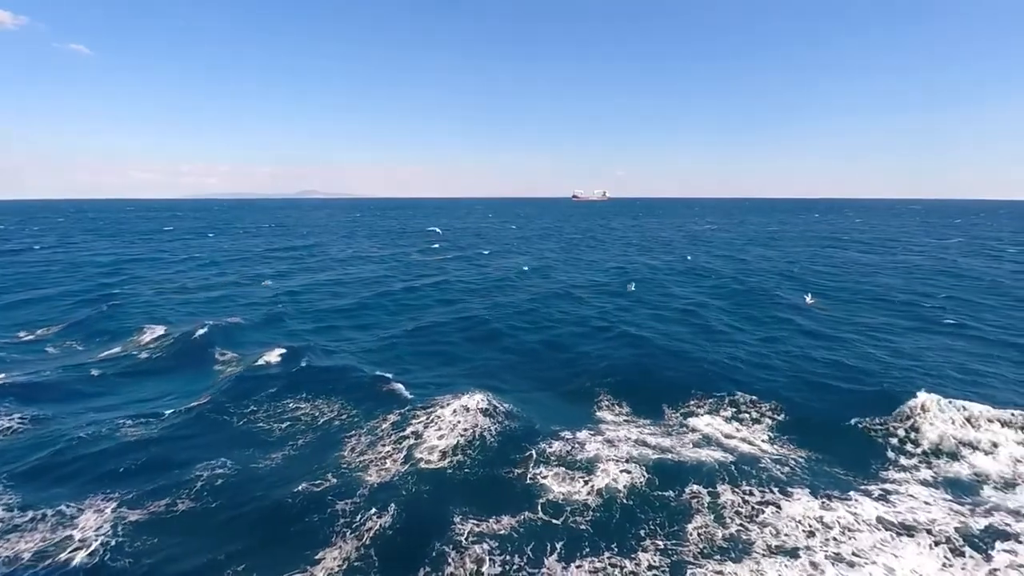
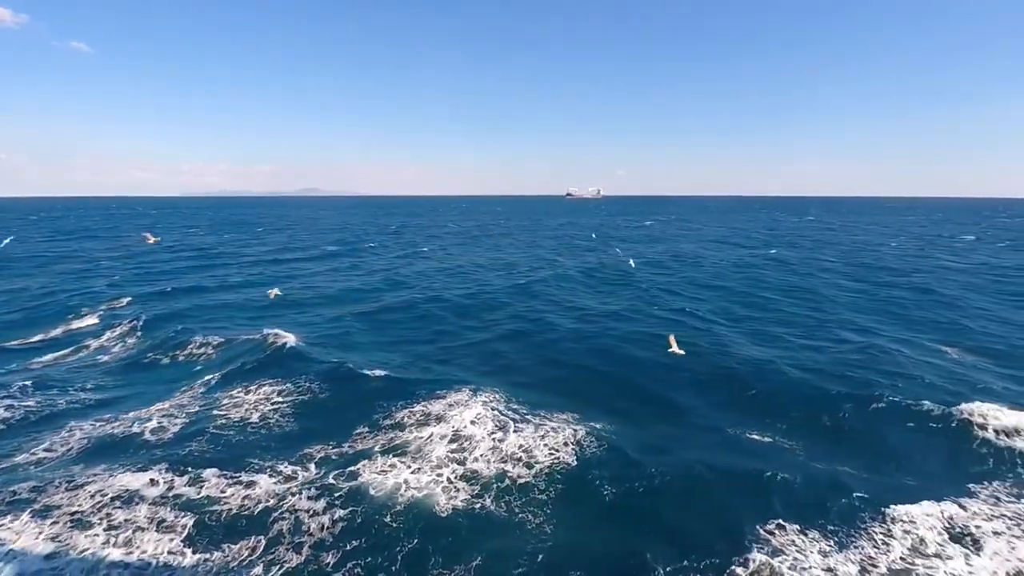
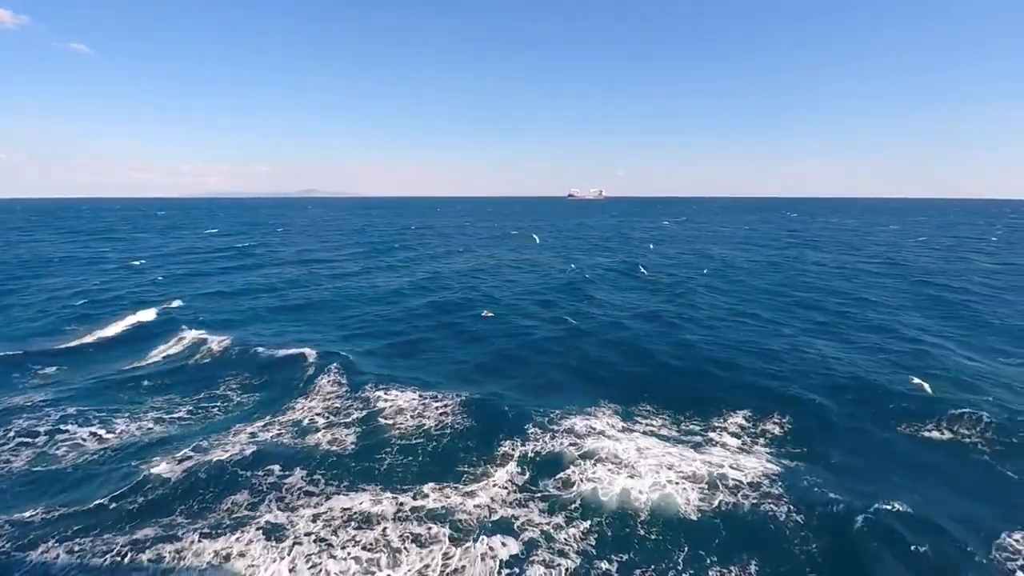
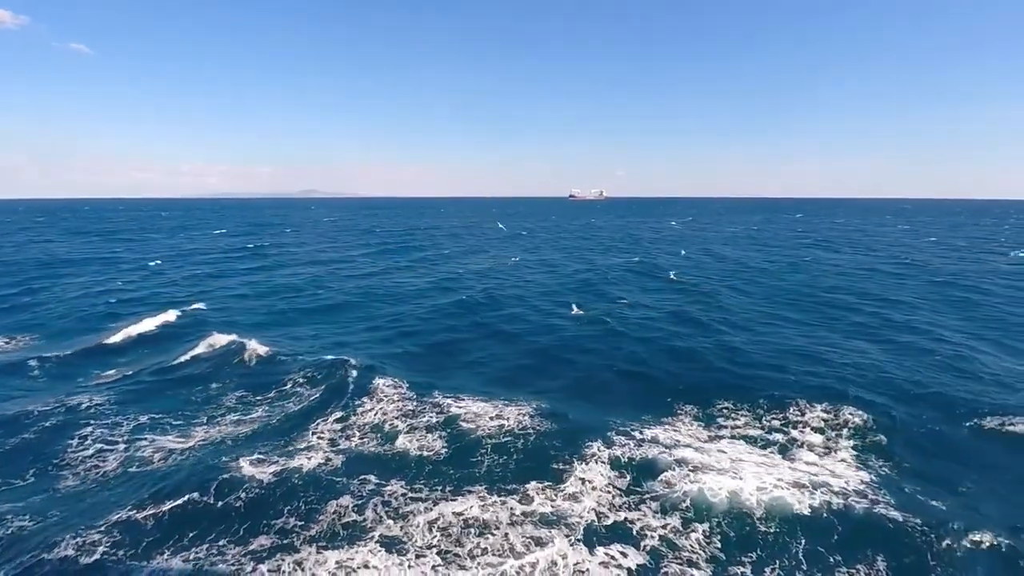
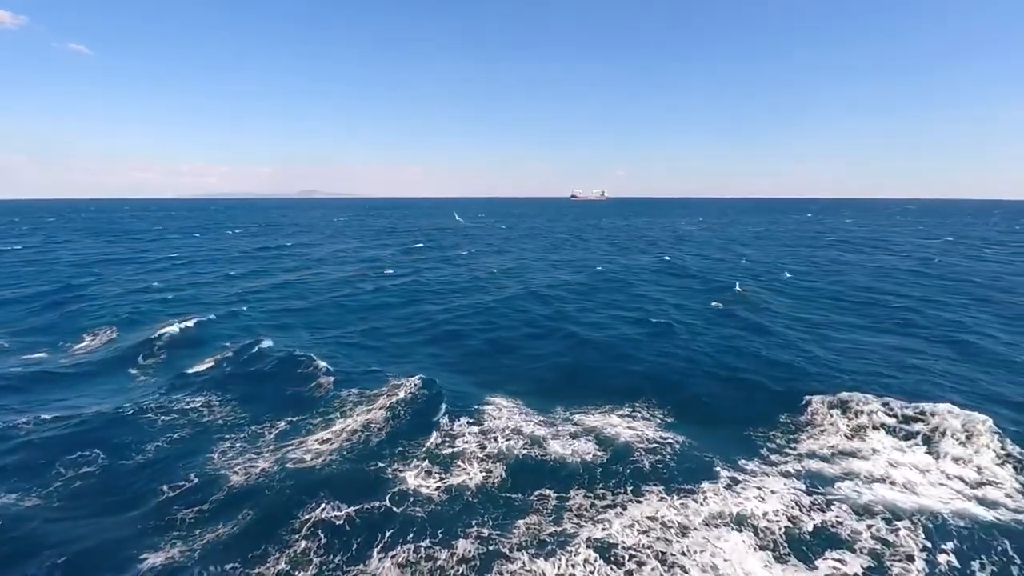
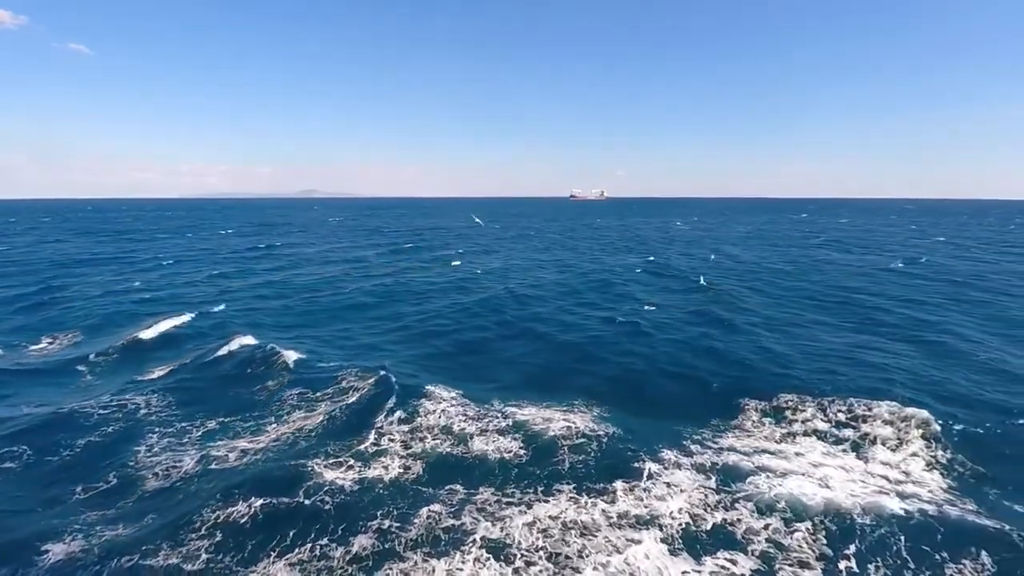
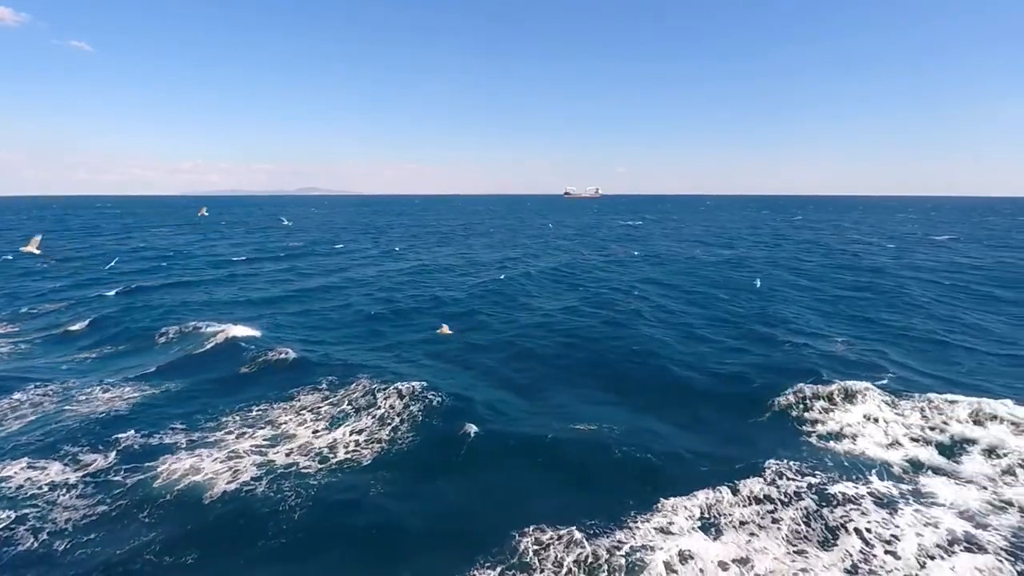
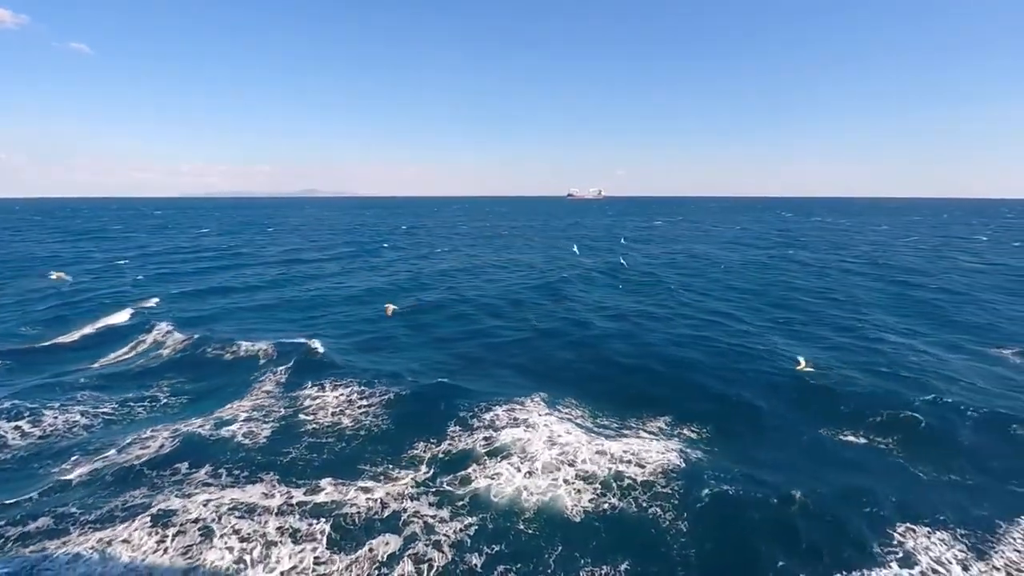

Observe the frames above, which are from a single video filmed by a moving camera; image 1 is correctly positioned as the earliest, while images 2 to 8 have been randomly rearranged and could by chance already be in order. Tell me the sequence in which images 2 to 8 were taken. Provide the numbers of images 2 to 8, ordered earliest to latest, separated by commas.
5, 6, 4, 3, 8, 2, 7
